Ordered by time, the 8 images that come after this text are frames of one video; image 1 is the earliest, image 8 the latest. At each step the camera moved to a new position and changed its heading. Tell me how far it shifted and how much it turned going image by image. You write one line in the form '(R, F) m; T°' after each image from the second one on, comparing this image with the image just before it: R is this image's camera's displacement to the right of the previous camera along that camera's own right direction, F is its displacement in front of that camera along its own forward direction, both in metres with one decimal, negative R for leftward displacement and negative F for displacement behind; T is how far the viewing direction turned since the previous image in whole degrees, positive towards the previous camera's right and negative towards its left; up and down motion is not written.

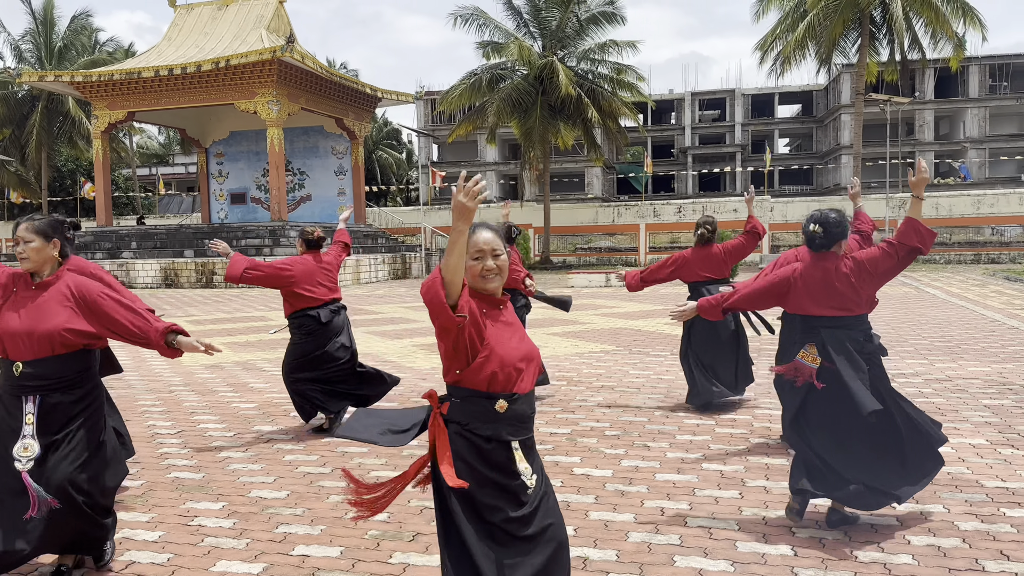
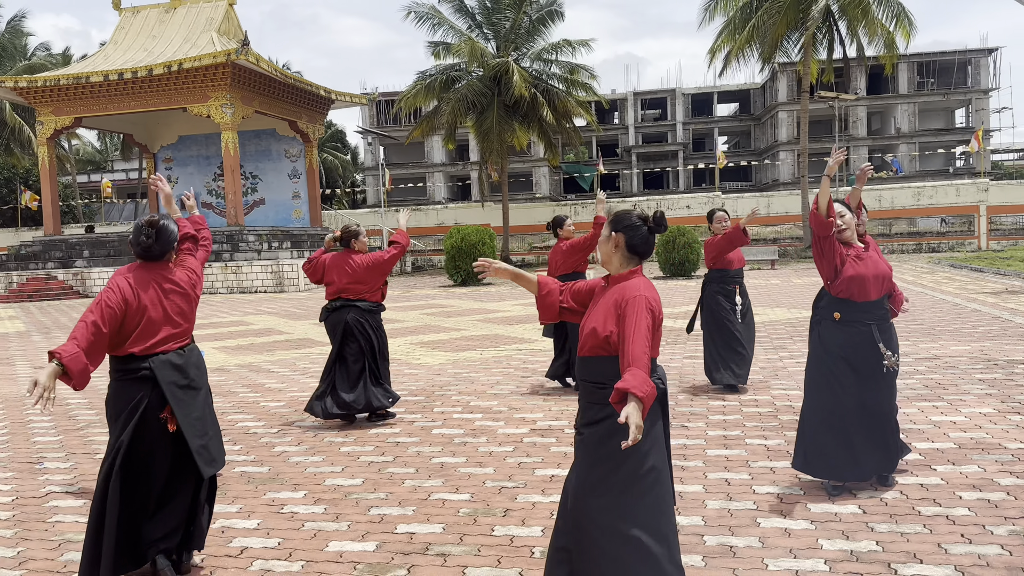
(-0.7, -0.2) m; +4°
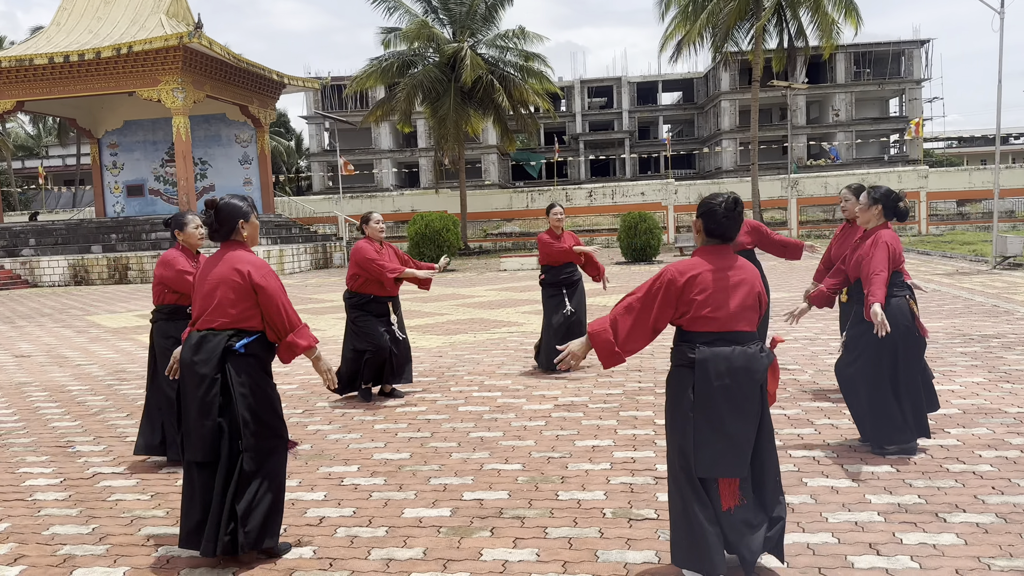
(-0.6, -0.2) m; +4°
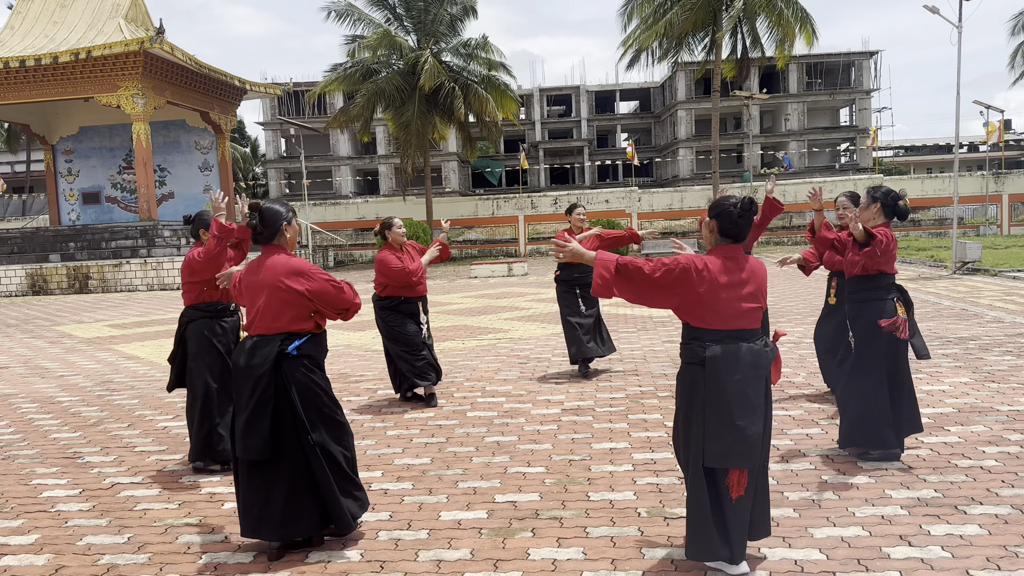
(-0.4, -0.1) m; +3°
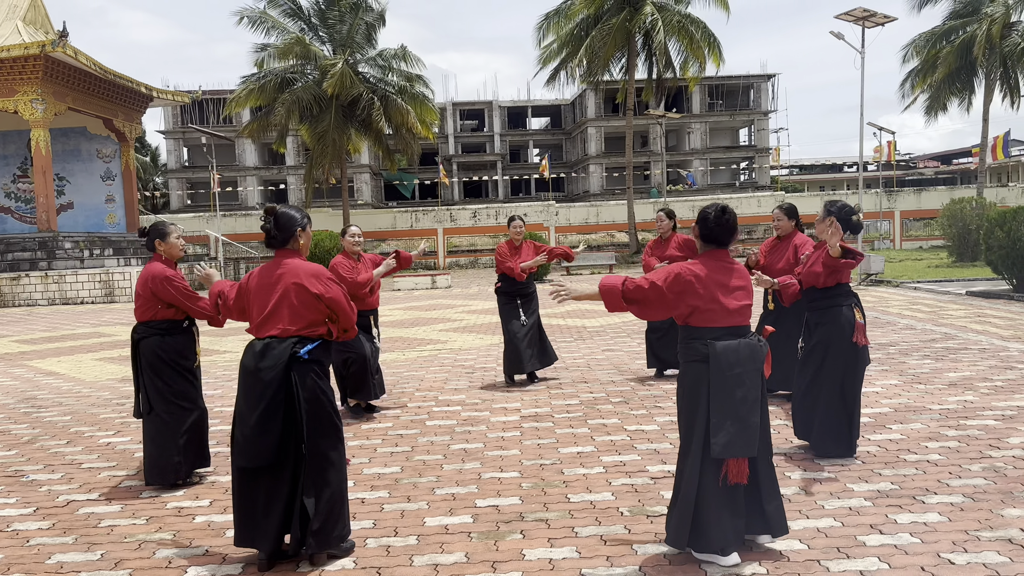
(-0.4, -0.1) m; +6°
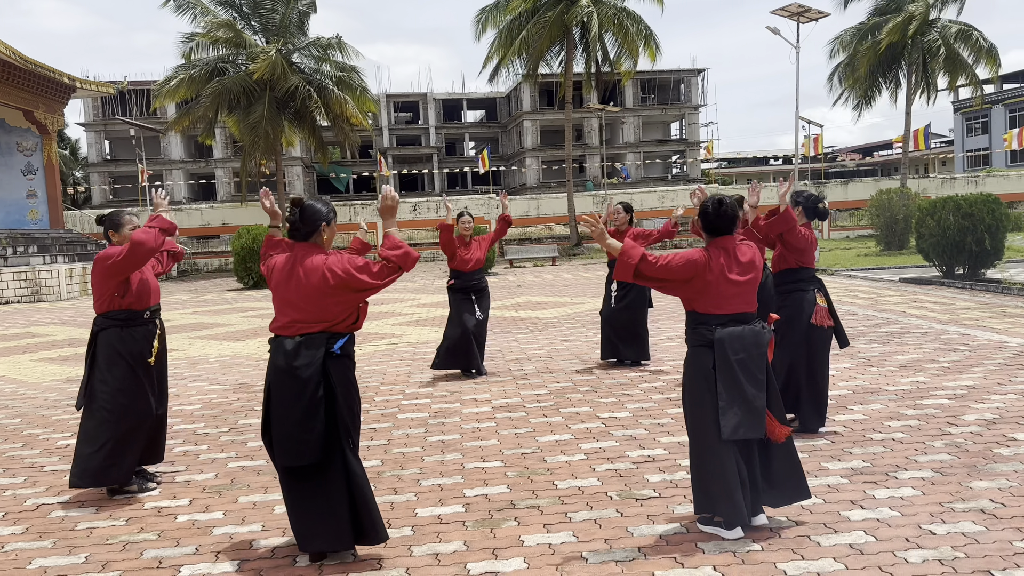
(-0.3, 0.0) m; +4°
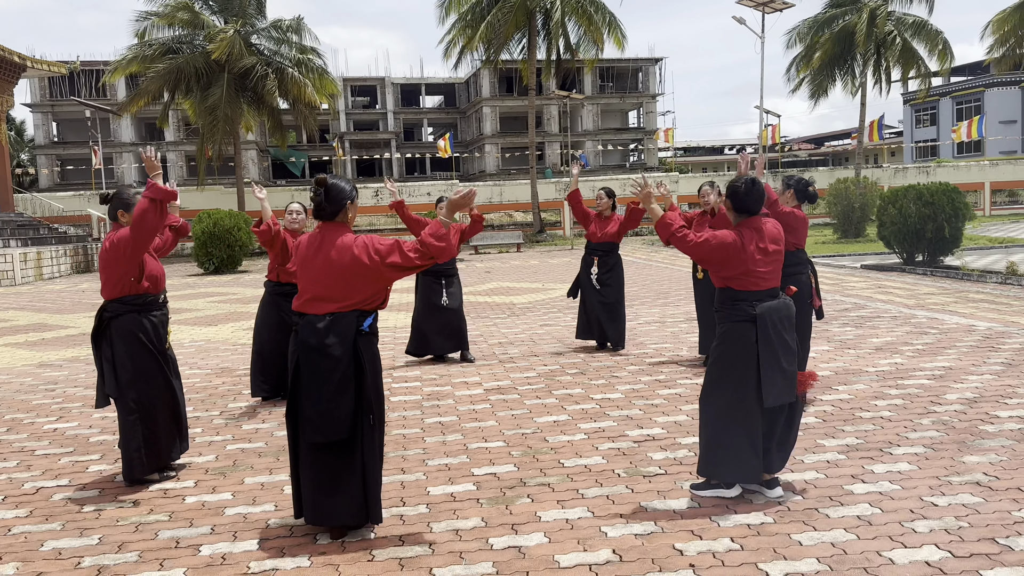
(-0.3, 0.0) m; +3°
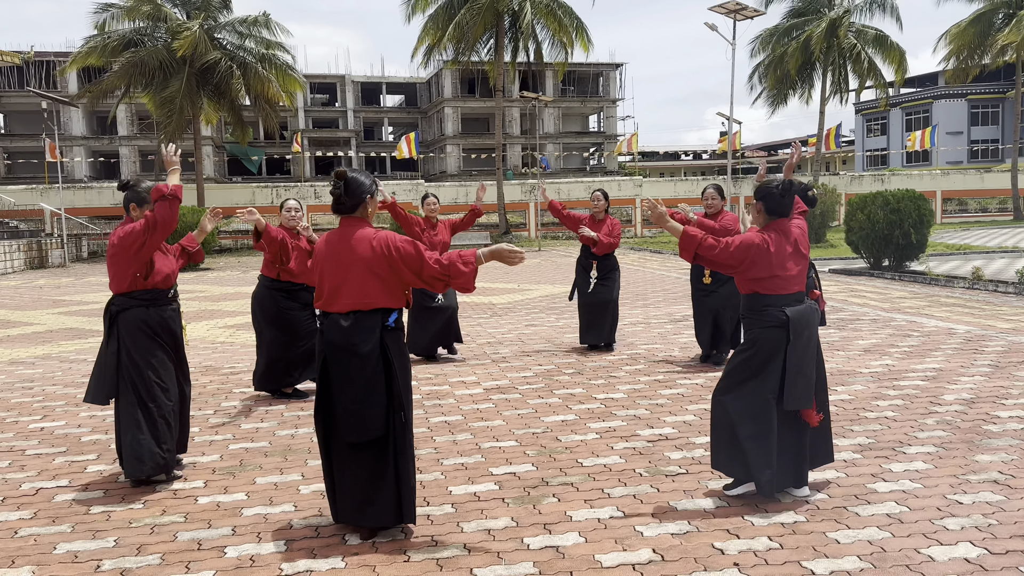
(-0.3, +0.1) m; +3°
